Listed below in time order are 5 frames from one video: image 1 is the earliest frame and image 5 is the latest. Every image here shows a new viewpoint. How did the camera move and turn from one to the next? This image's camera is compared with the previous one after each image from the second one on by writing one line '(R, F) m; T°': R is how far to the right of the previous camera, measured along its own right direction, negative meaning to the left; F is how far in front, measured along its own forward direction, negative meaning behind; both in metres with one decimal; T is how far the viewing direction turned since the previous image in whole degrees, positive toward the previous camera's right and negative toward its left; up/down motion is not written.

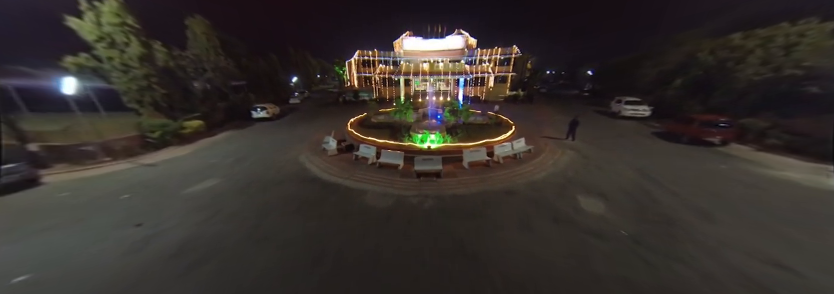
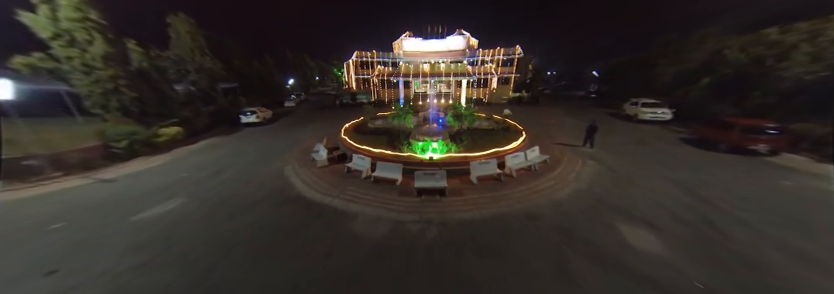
(0.0, +0.8) m; 0°
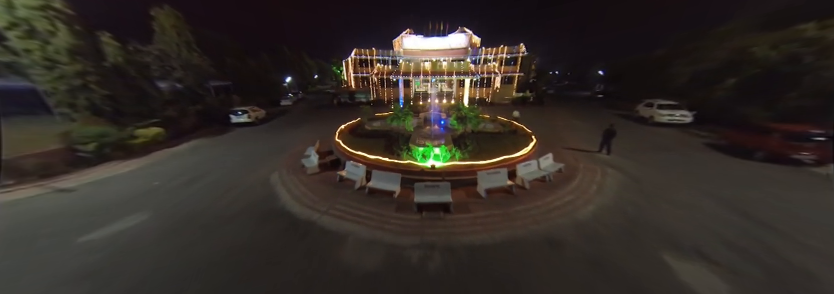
(0.0, +0.6) m; 0°
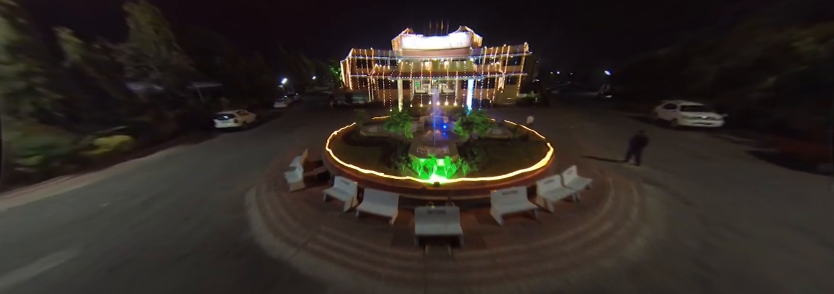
(0.0, +0.9) m; 0°
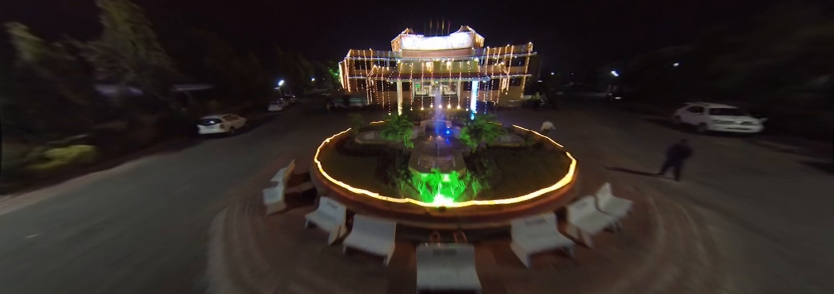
(0.0, +0.8) m; 0°
